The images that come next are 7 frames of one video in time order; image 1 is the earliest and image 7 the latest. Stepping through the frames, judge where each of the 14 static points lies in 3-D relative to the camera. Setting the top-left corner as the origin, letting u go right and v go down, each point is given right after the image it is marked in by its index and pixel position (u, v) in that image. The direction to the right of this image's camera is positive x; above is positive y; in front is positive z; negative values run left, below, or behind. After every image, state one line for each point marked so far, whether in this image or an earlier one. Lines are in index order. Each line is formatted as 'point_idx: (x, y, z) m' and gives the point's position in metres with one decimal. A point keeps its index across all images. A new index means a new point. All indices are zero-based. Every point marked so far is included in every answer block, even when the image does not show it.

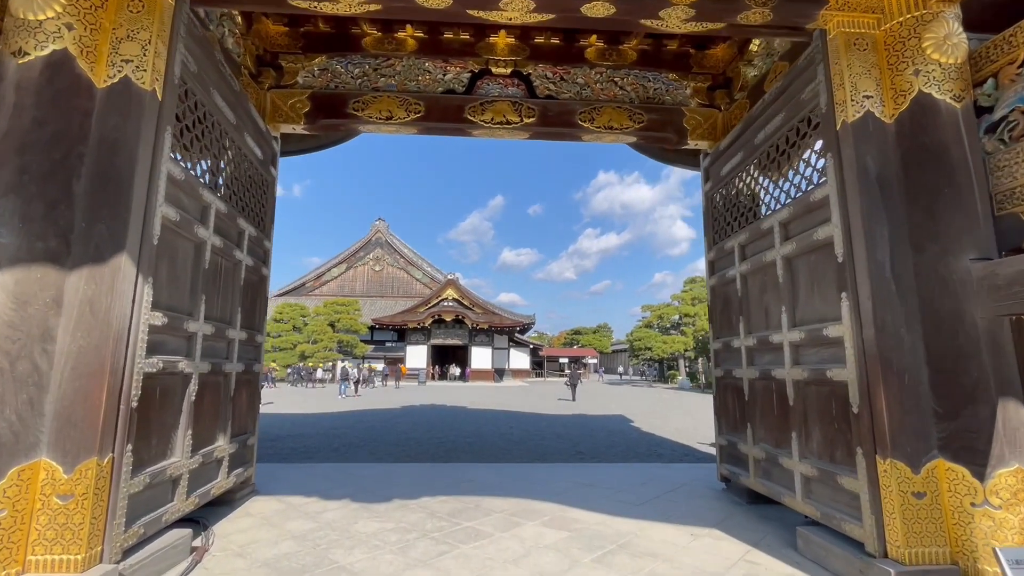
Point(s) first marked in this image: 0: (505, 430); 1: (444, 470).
0: (-0.2, -3.3, +11.2) m
1: (-1.0, -2.6, +6.9) m
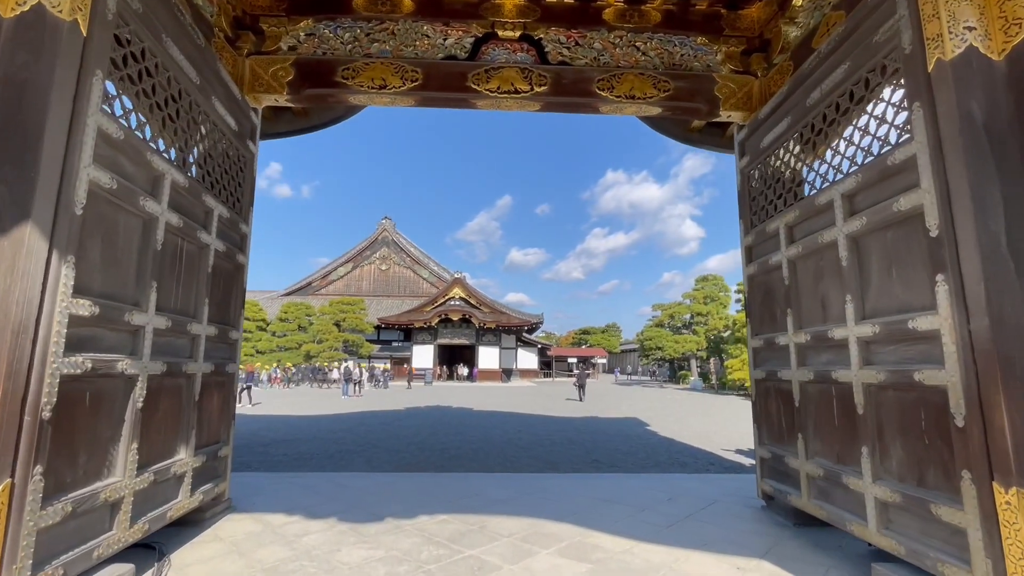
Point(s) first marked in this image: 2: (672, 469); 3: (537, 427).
0: (0.0, -3.2, +10.5) m
1: (-0.9, -2.5, +6.3) m
2: (+2.4, -2.7, +7.3) m
3: (+0.6, -3.5, +12.0) m
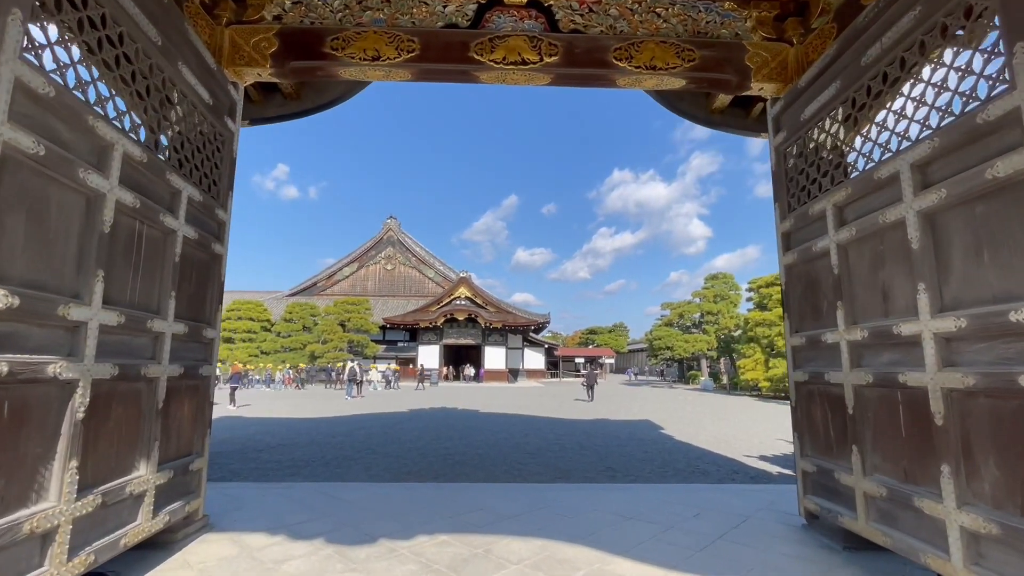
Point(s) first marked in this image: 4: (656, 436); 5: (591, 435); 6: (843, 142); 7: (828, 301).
0: (+0.2, -3.1, +10.0) m
1: (-0.8, -2.4, +5.8) m
2: (+2.5, -2.7, +6.8) m
3: (+0.8, -3.4, +11.5) m
4: (+3.1, -3.2, +10.4) m
5: (+1.7, -3.3, +10.7) m
6: (+2.7, +1.2, +4.0) m
7: (+2.6, -0.1, +3.9) m
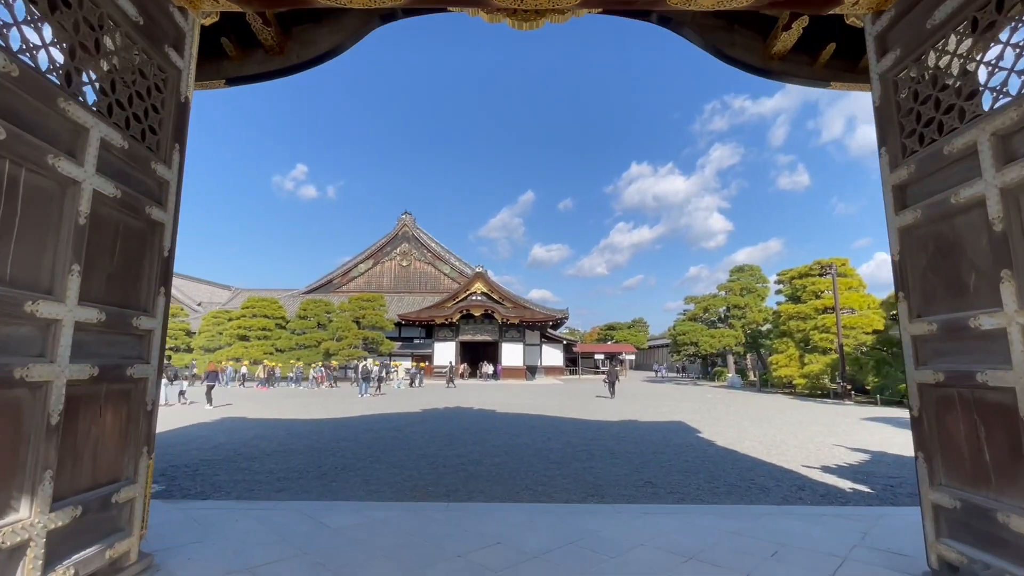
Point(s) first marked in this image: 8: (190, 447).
0: (+0.6, -2.9, +9.0) m
1: (-0.5, -2.3, +4.8) m
2: (+2.8, -2.4, +5.6) m
3: (+1.3, -3.1, +10.4) m
4: (+3.5, -2.9, +9.3) m
5: (+2.2, -3.0, +9.6) m
6: (+2.8, +1.4, +2.8) m
7: (+2.7, +0.1, +2.8) m
8: (-5.6, -2.8, +8.4) m
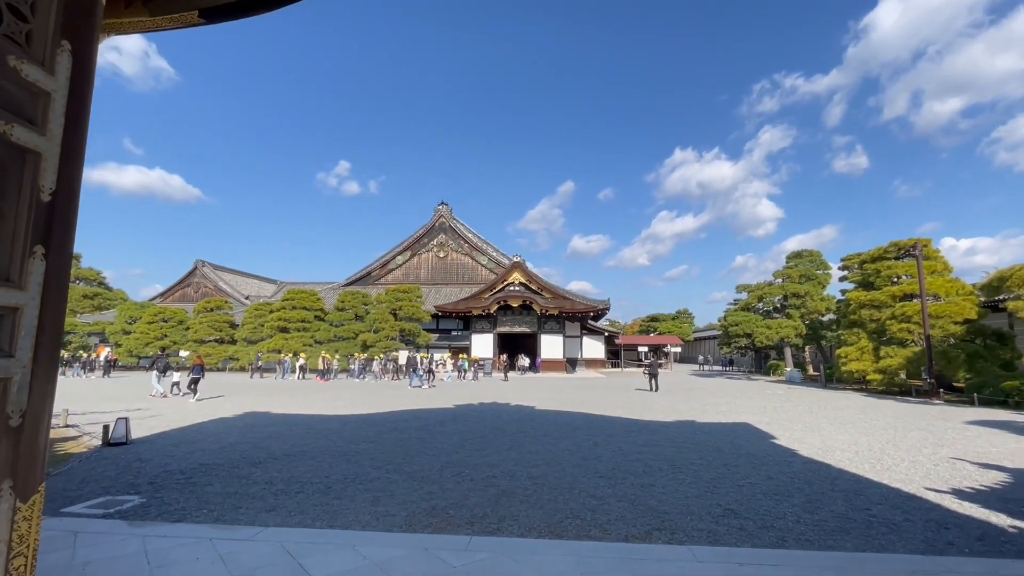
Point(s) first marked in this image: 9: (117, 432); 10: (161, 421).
0: (+1.2, -2.6, +7.7) m
1: (-0.2, -2.0, +3.6) m
2: (+3.2, -2.2, +4.2) m
3: (+2.0, -2.8, +9.1) m
4: (+4.2, -2.6, +7.8) m
5: (+2.8, -2.7, +8.2) m
6: (+2.9, +1.6, +1.3) m
7: (+2.8, +0.3, +1.3) m
8: (-4.9, -2.5, +7.6) m
9: (-6.3, -2.3, +7.7) m
10: (-7.6, -2.9, +10.5) m
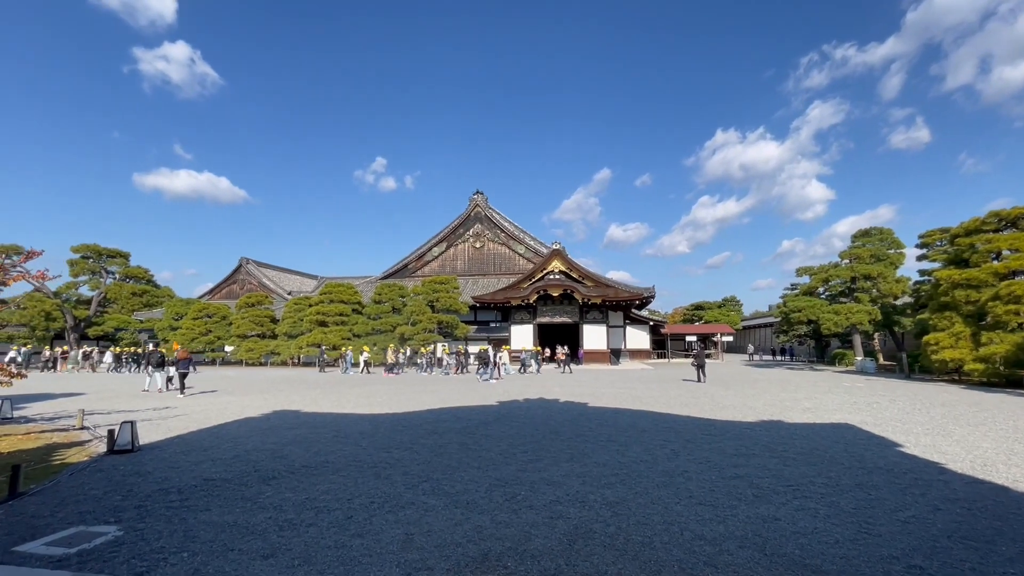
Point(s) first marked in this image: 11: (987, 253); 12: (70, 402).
0: (+2.0, -2.3, +6.2) m
1: (+0.3, -1.8, +2.2) m
2: (+3.7, -1.8, +2.5) m
3: (+2.9, -2.4, +7.6) m
4: (+5.0, -2.2, +6.0) m
5: (+3.7, -2.3, +6.6) m
6: (+3.2, +1.9, -0.4) m
7: (+3.1, +0.6, -0.3) m
8: (-4.1, -2.3, +6.5) m
9: (-5.5, -2.1, +6.8) m
10: (-6.6, -2.6, +9.6) m
11: (+18.2, +1.3, +18.5) m
12: (-11.1, -2.9, +12.2) m
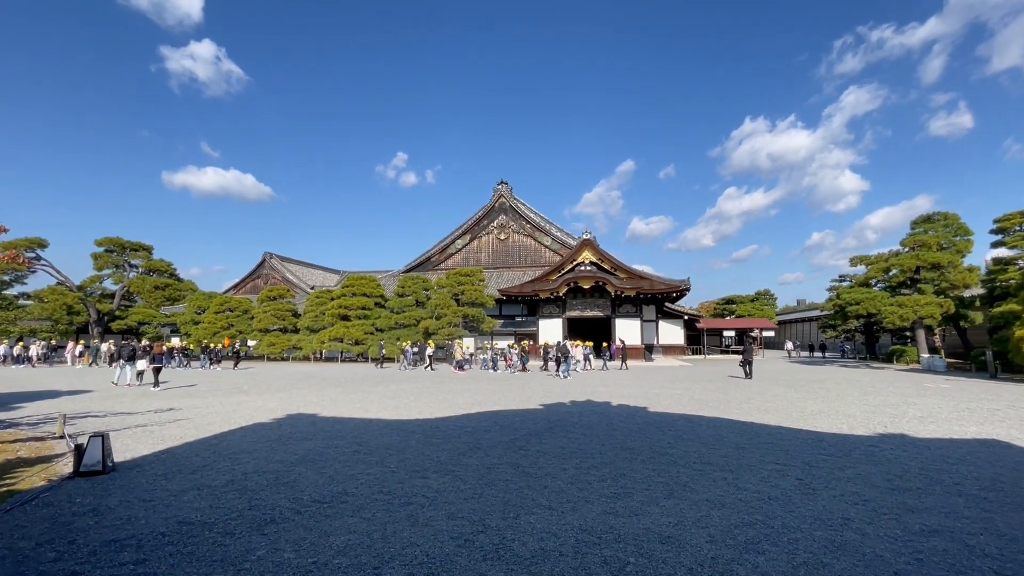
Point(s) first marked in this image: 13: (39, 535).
0: (+2.8, -2.0, +4.4) m
1: (+0.9, -1.6, +0.5) m
2: (+4.3, -1.6, +0.7) m
3: (+3.8, -2.1, +5.8) m
4: (+5.7, -1.9, +4.2) m
5: (+4.5, -2.0, +4.8) m
6: (+3.7, +2.1, -2.2) m
7: (+3.6, +0.8, -2.1) m
8: (-3.3, -2.1, +5.1) m
9: (-4.7, -1.9, +5.3) m
10: (-5.6, -2.4, +8.2) m
11: (+19.5, +1.7, +16.0) m
12: (-10.1, -2.6, +11.0) m
13: (-3.8, -2.0, +3.9) m
